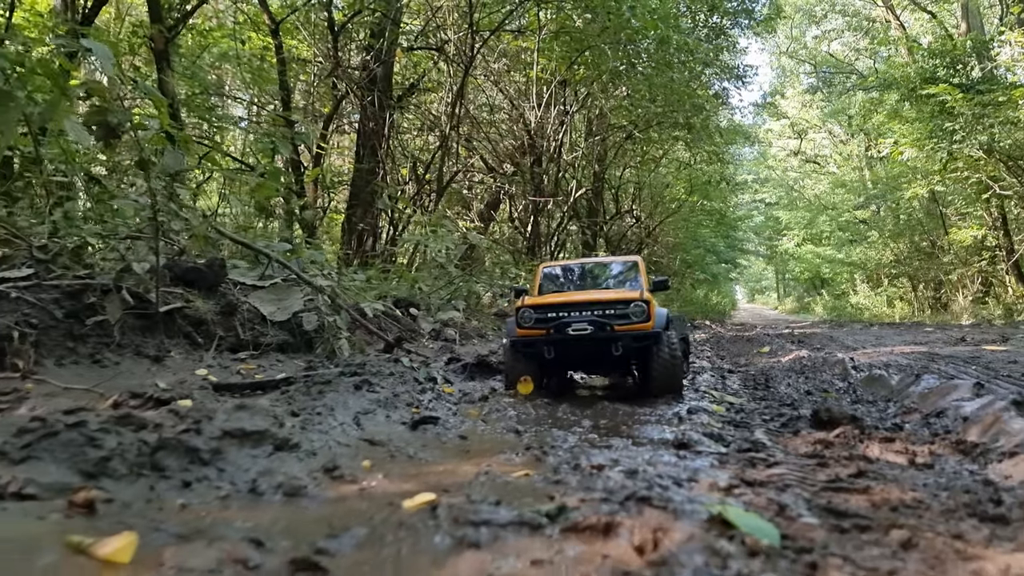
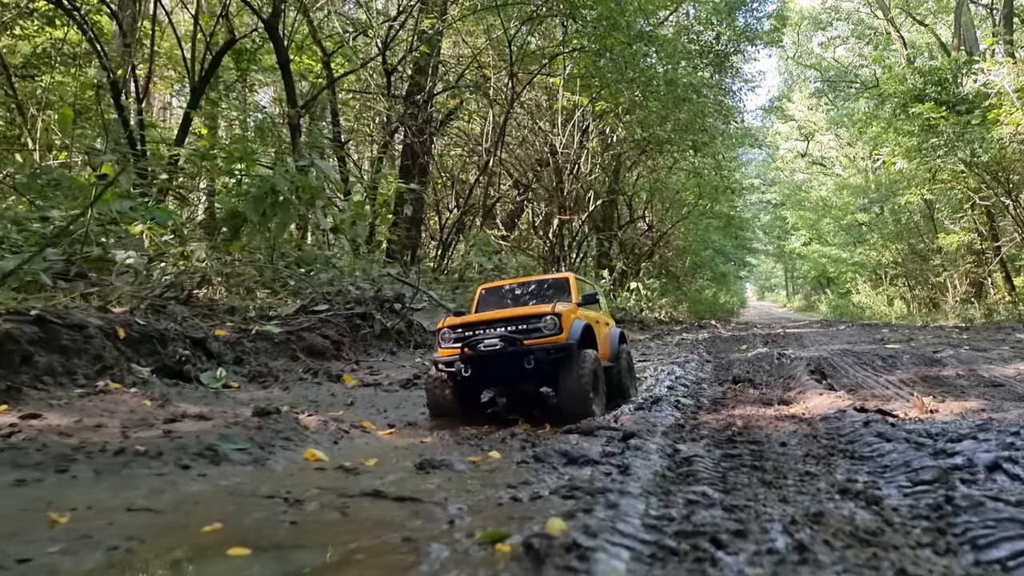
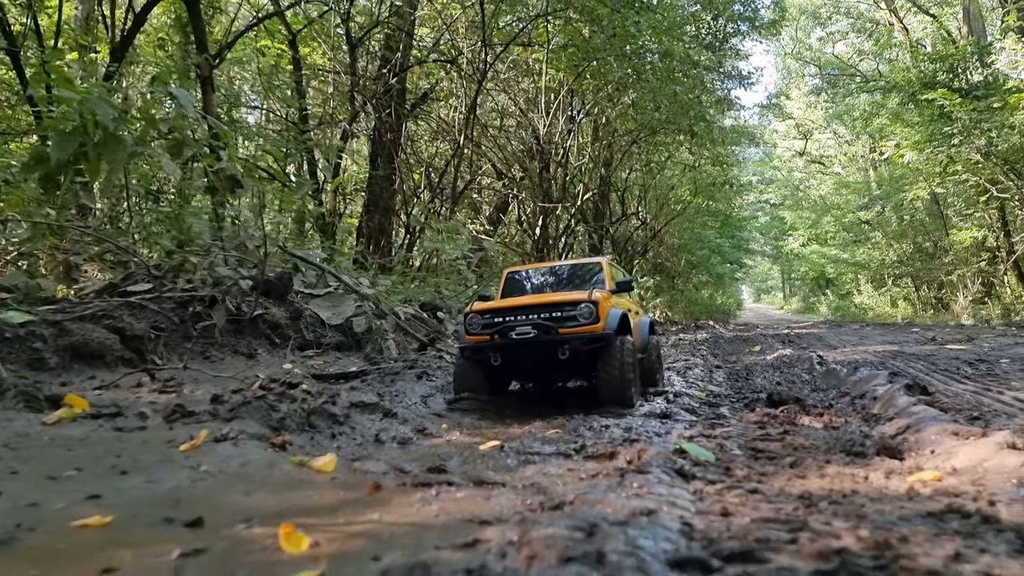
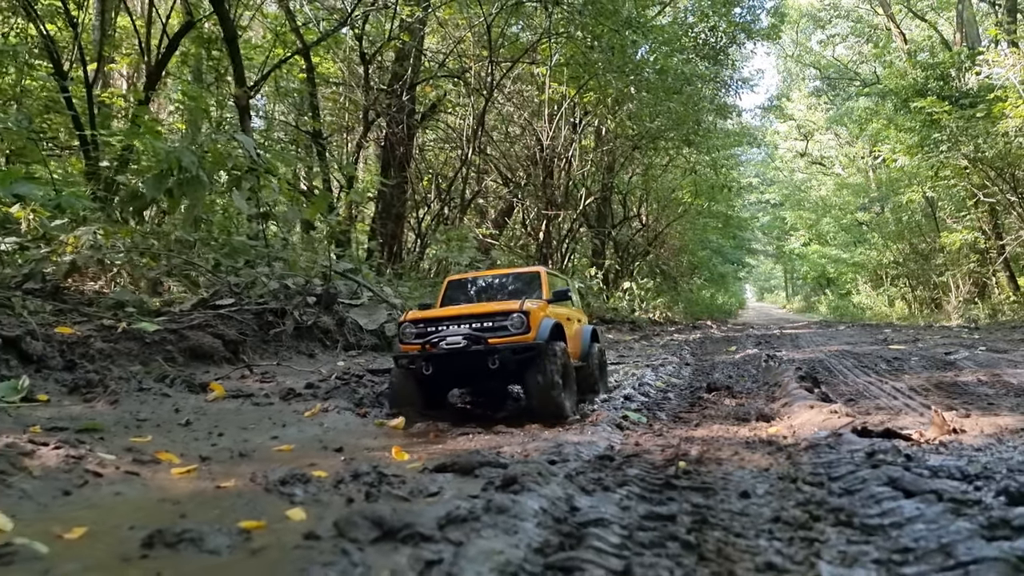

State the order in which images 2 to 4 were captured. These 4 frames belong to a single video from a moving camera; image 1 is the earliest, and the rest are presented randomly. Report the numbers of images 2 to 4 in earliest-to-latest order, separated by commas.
3, 4, 2
